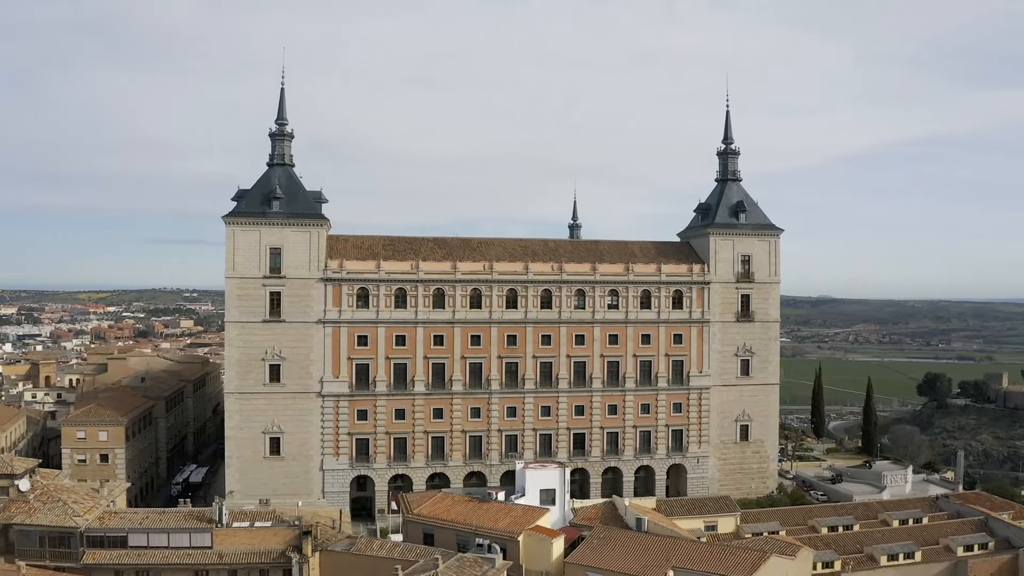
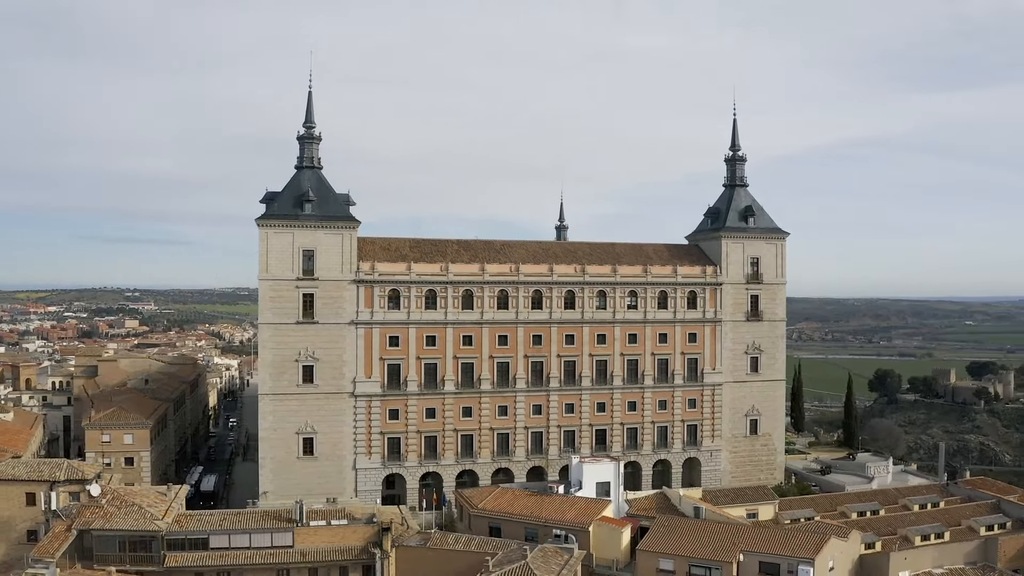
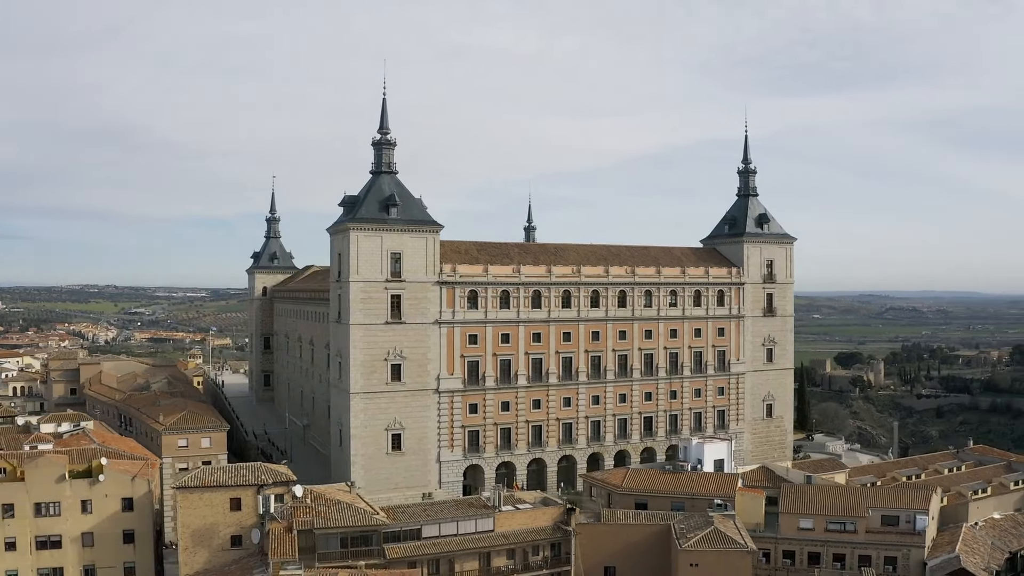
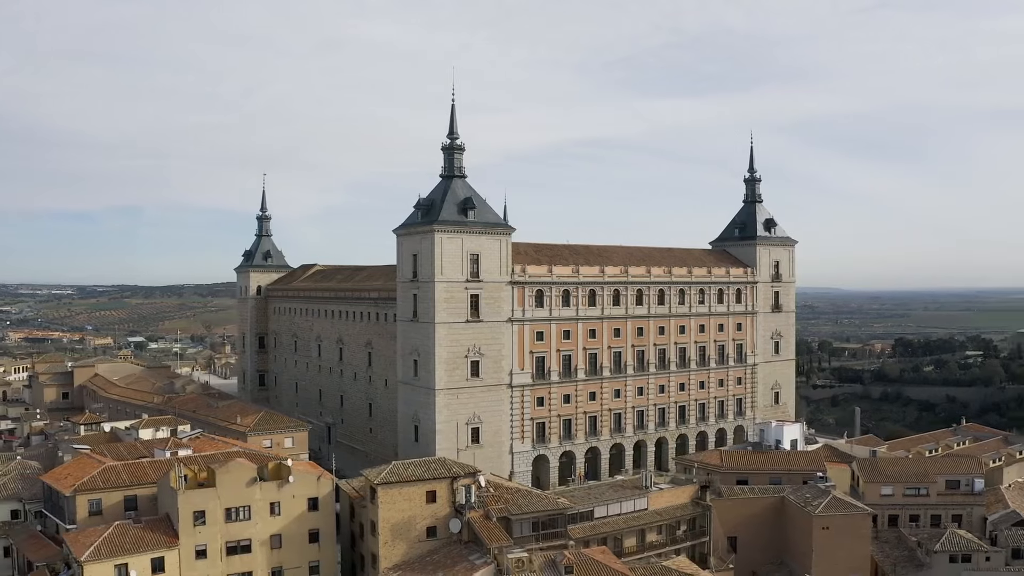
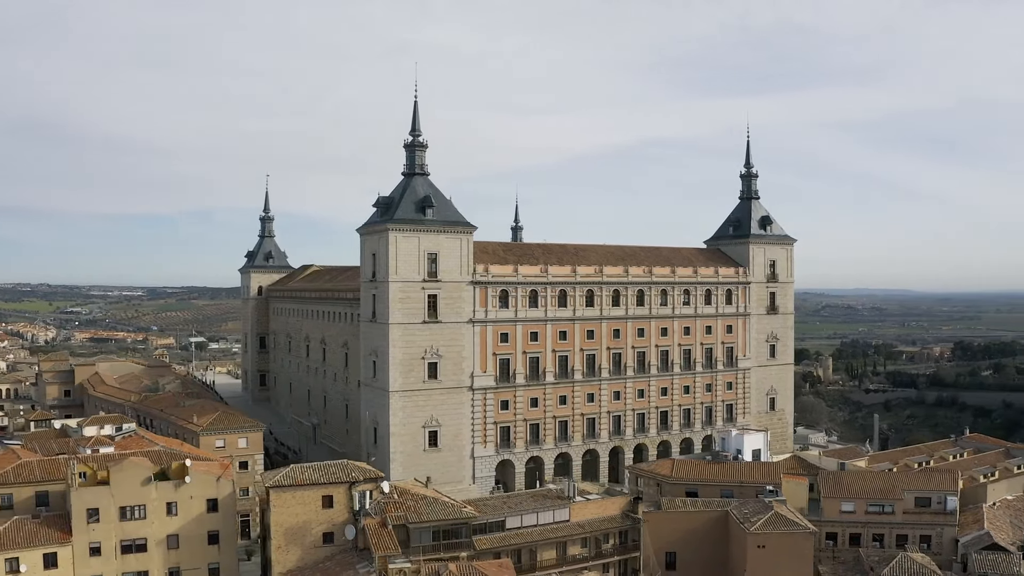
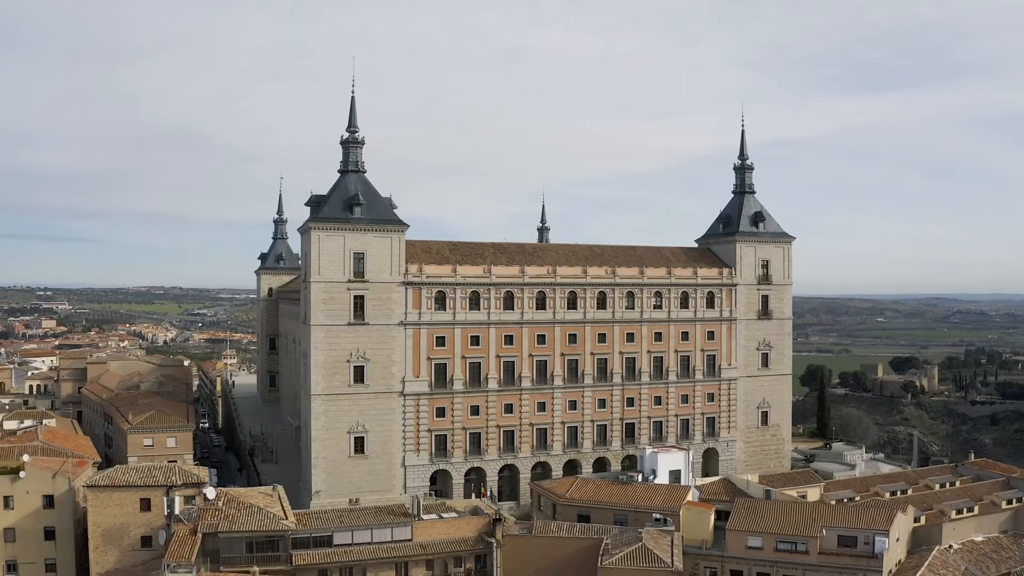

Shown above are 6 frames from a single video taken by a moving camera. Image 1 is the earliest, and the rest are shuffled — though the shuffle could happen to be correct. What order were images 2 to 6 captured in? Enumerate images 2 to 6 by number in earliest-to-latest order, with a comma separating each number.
2, 6, 3, 5, 4
